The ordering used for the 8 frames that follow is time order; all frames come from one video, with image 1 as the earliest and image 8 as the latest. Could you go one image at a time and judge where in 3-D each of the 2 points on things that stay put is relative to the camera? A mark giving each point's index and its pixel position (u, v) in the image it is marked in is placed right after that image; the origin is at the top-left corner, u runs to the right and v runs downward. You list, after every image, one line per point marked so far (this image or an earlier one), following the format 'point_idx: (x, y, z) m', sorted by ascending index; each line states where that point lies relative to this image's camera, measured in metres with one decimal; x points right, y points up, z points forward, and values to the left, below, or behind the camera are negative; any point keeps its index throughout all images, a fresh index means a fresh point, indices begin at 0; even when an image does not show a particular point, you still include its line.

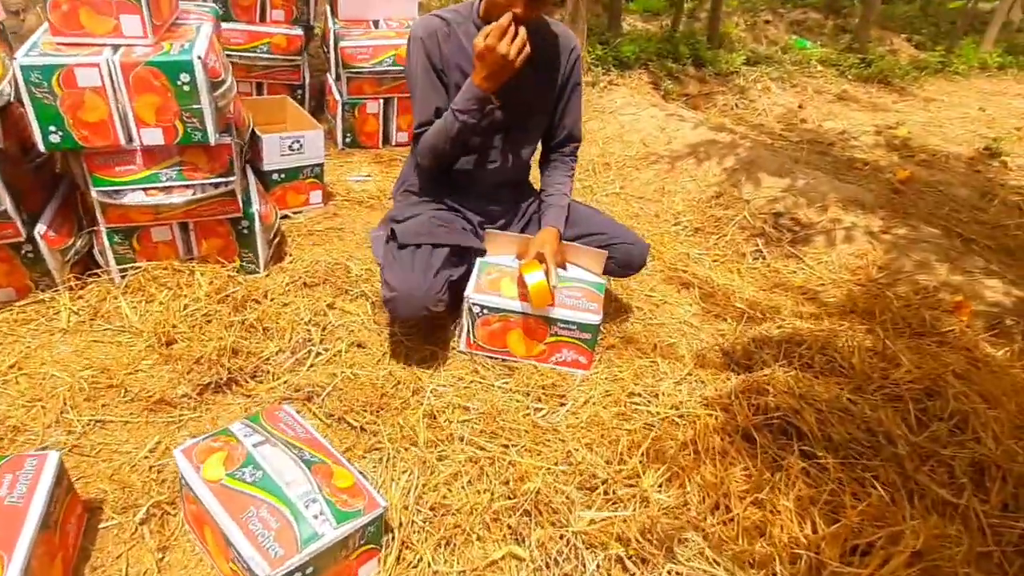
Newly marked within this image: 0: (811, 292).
0: (+1.4, 0.0, +3.3) m
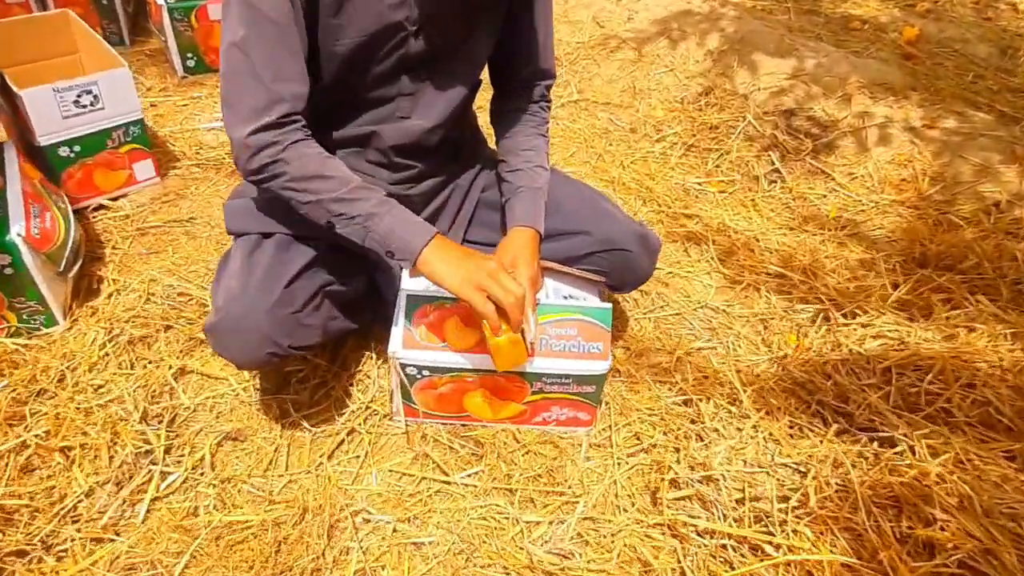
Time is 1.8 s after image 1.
0: (+1.2, +0.2, +2.5) m
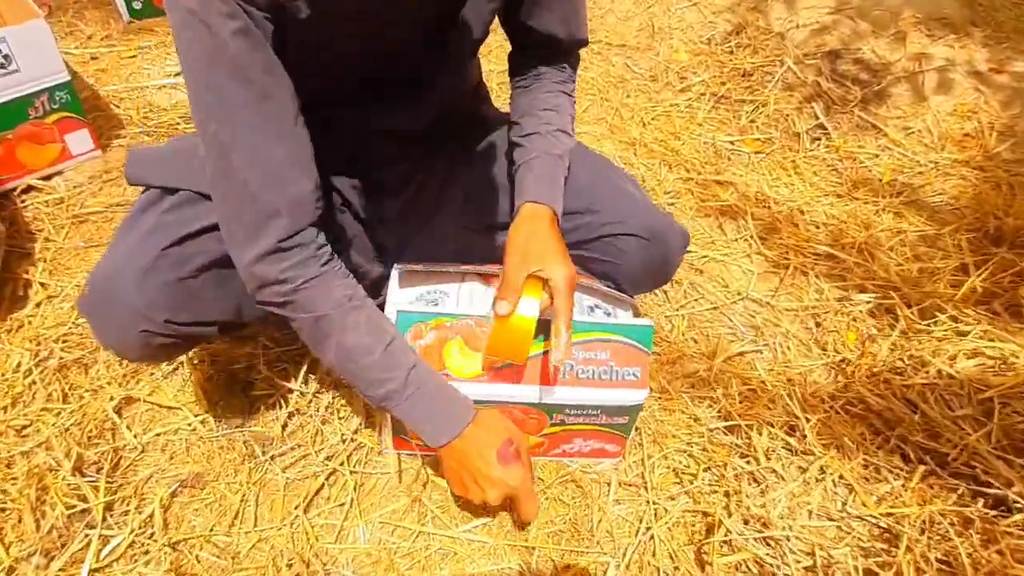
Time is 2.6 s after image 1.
0: (+1.2, +0.3, +2.1) m
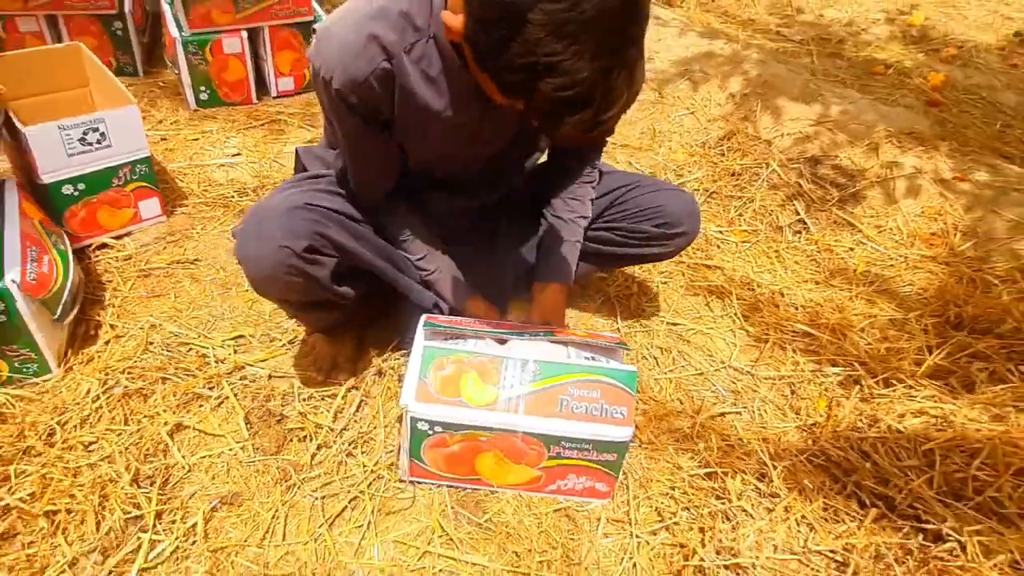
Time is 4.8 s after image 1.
0: (+1.3, 0.0, +2.4) m
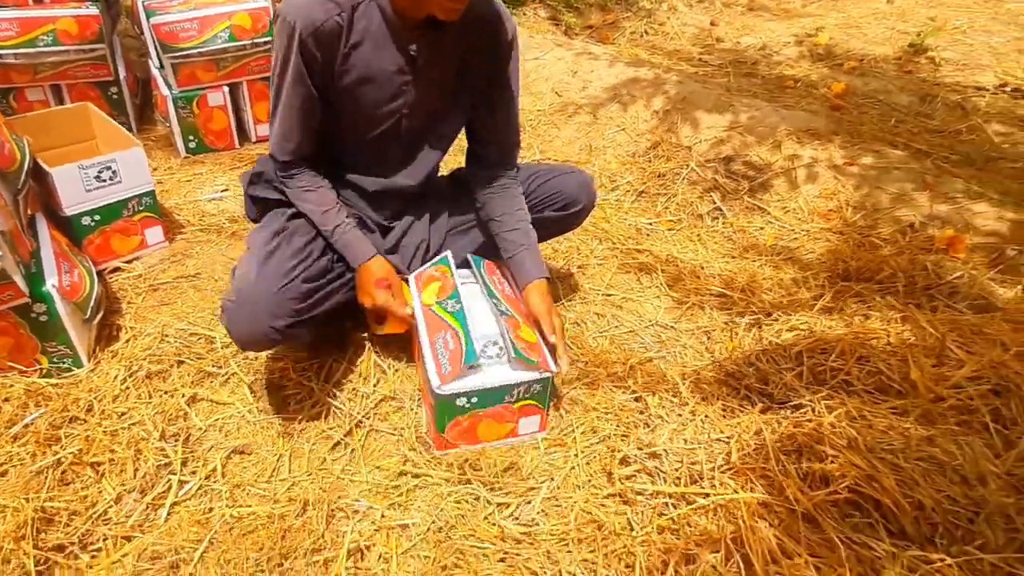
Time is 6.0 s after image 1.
0: (+1.1, +0.1, +2.8) m
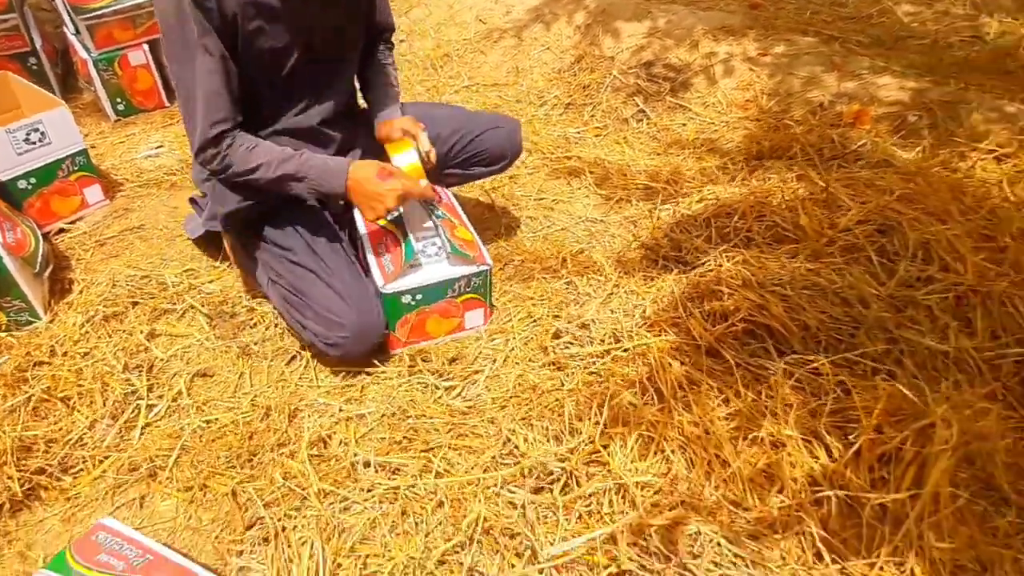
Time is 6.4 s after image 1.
0: (+0.8, +0.6, +2.9) m
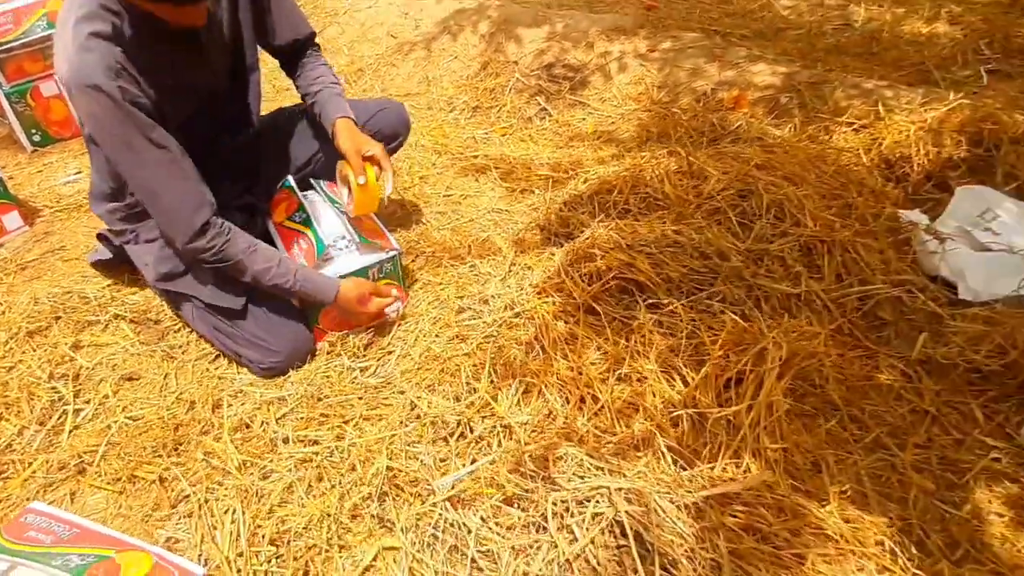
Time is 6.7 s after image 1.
0: (+0.4, +0.7, +3.1) m
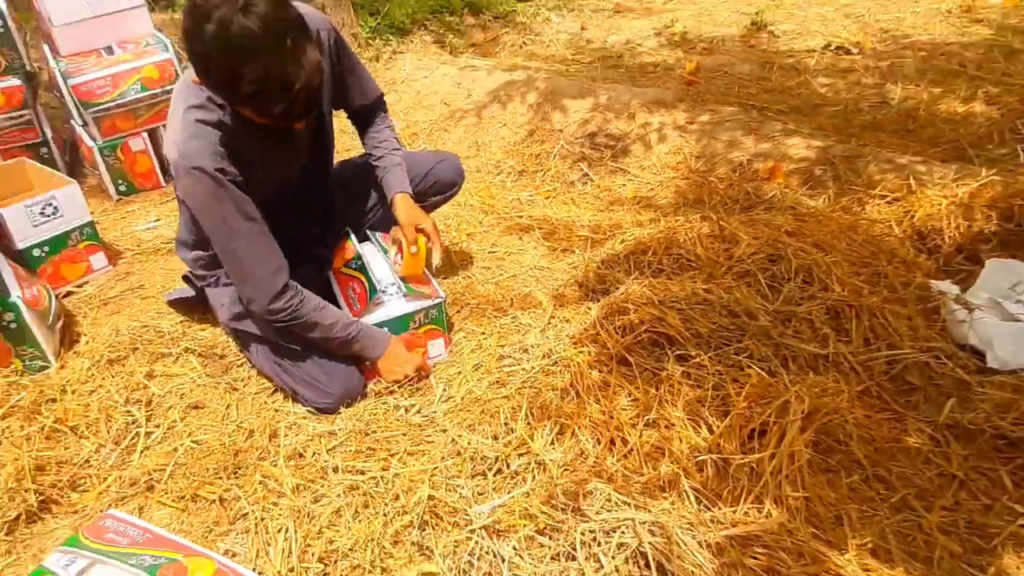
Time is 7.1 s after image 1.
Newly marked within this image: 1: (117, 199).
0: (+0.6, +0.4, +3.3) m
1: (-2.0, +0.5, +3.5) m
